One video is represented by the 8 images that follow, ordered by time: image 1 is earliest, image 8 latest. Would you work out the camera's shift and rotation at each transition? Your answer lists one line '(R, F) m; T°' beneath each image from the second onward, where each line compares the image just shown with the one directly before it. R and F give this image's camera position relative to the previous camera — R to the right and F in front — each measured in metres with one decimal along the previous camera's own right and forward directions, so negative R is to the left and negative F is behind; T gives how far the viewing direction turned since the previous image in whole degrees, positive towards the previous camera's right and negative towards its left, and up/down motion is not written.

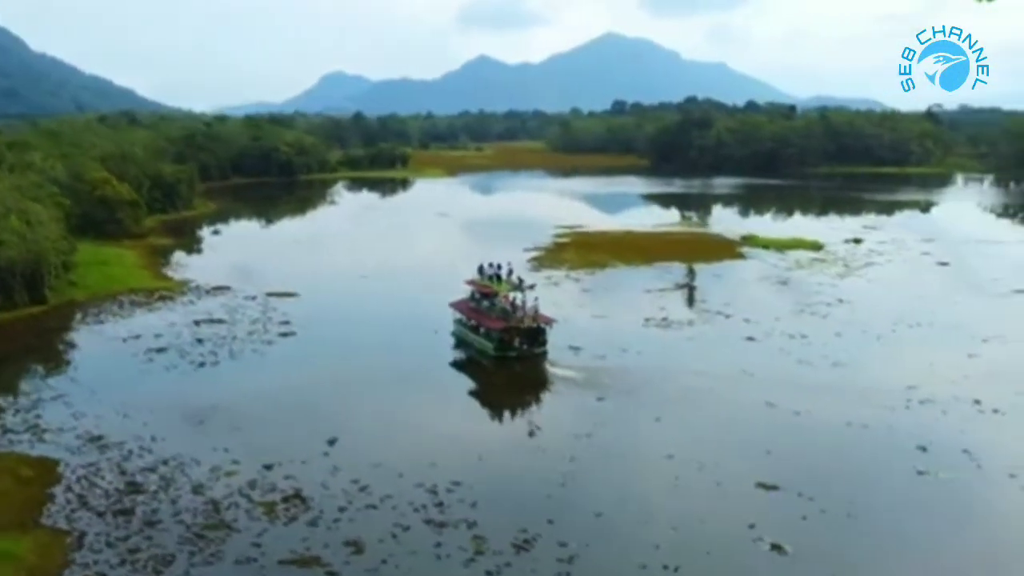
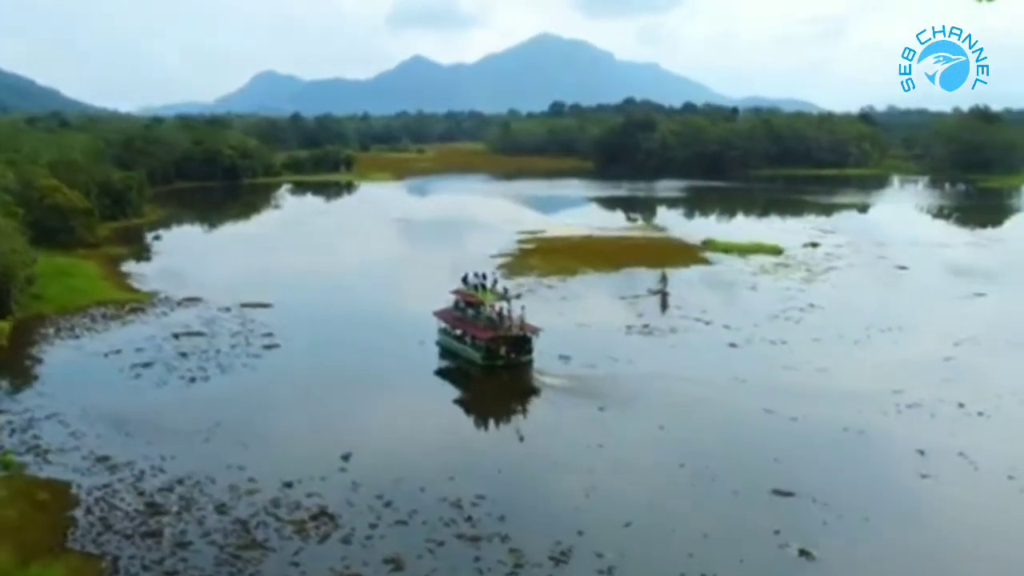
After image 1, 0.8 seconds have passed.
(-1.4, -0.3) m; +3°
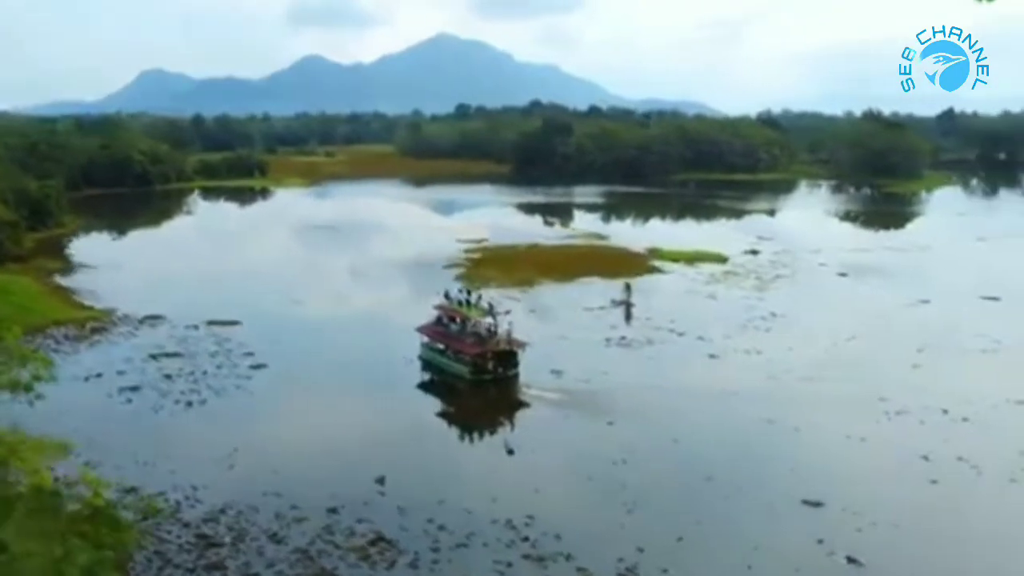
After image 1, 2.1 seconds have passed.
(-2.5, -0.4) m; +5°
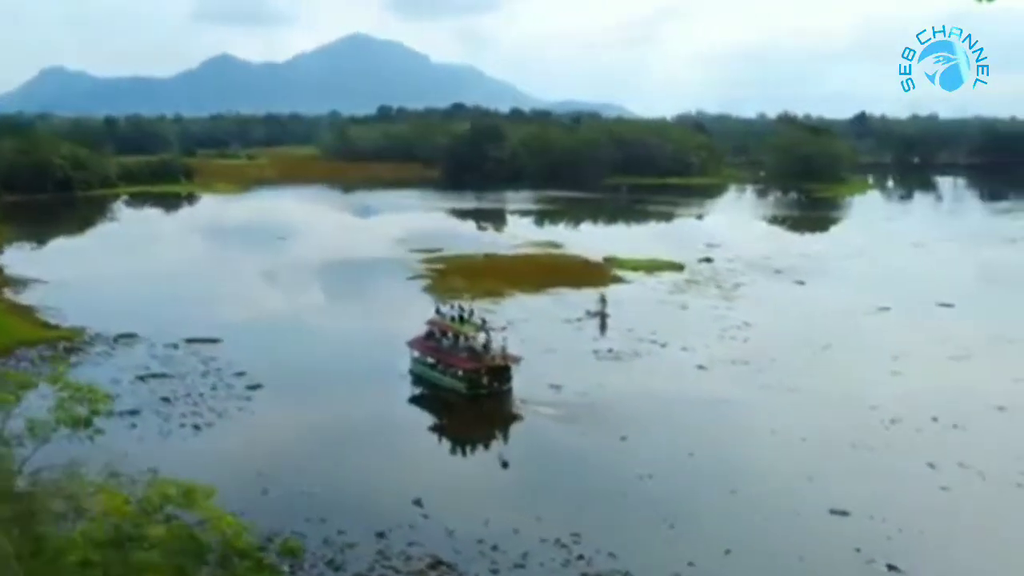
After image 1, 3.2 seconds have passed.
(-2.3, -0.4) m; +5°
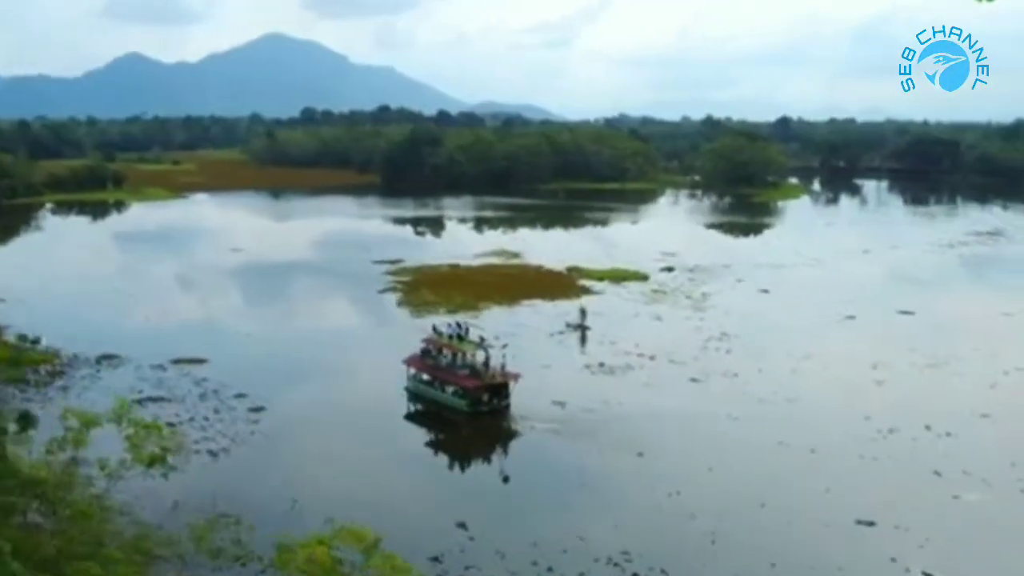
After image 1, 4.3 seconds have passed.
(-2.4, -0.5) m; +4°
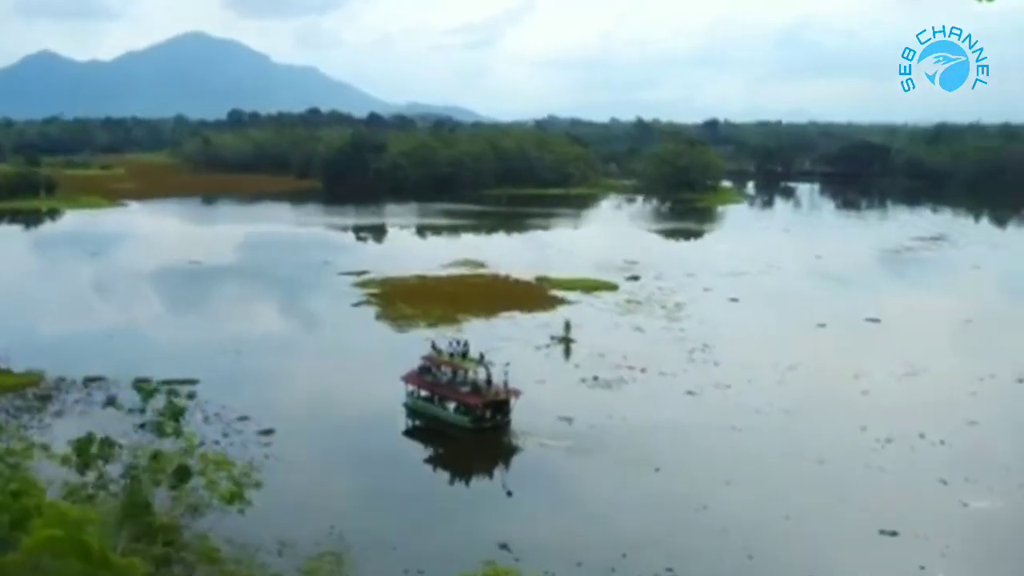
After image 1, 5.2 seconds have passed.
(-2.3, -0.5) m; +4°
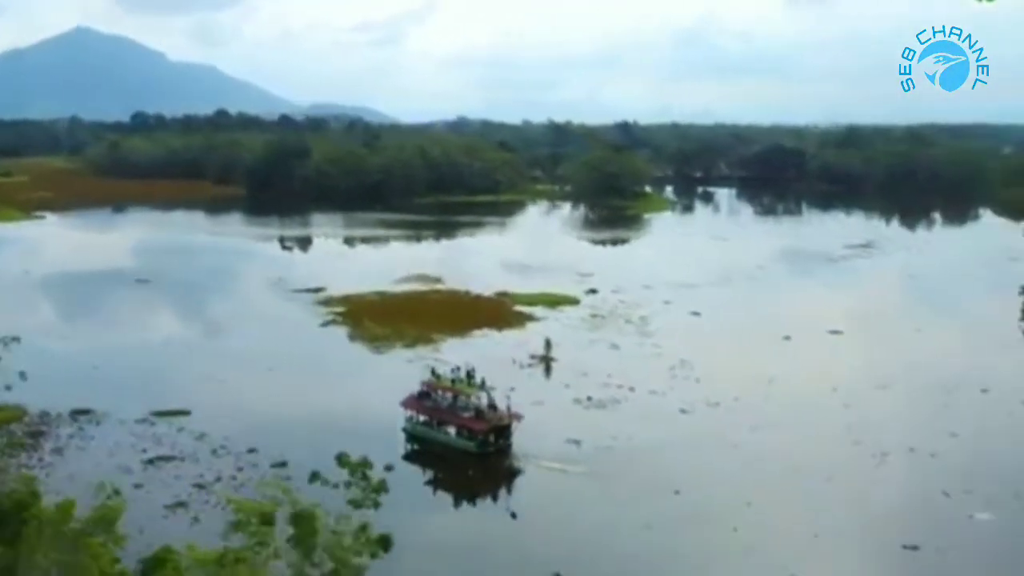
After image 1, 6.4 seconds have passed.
(-3.0, -0.6) m; +5°
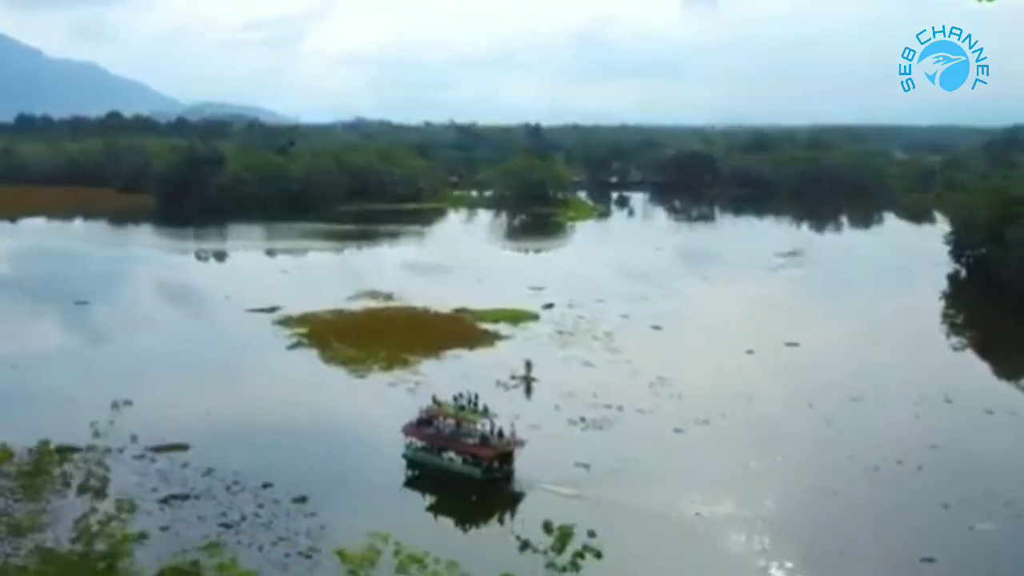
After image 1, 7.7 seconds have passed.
(-3.5, -0.7) m; +6°
